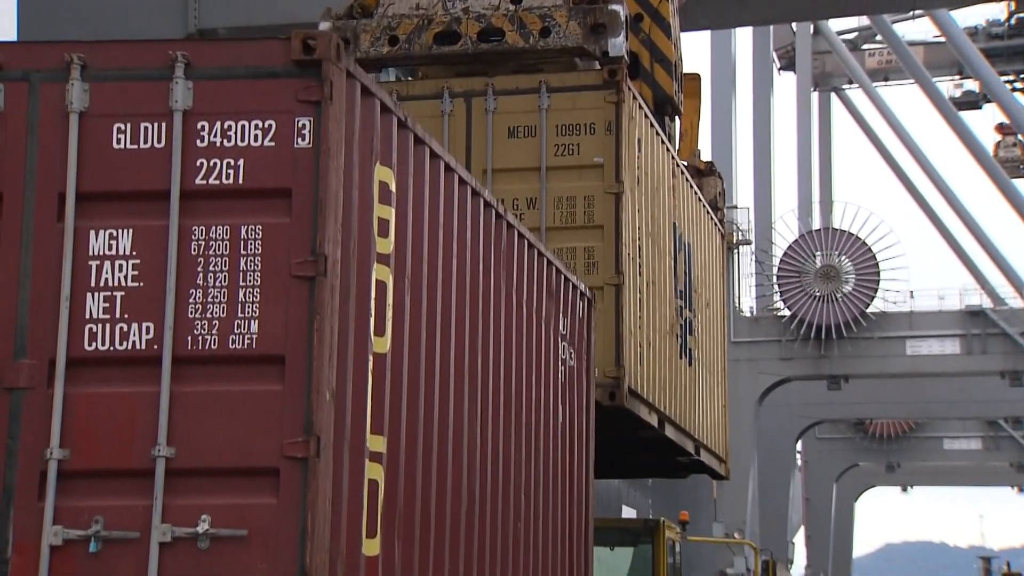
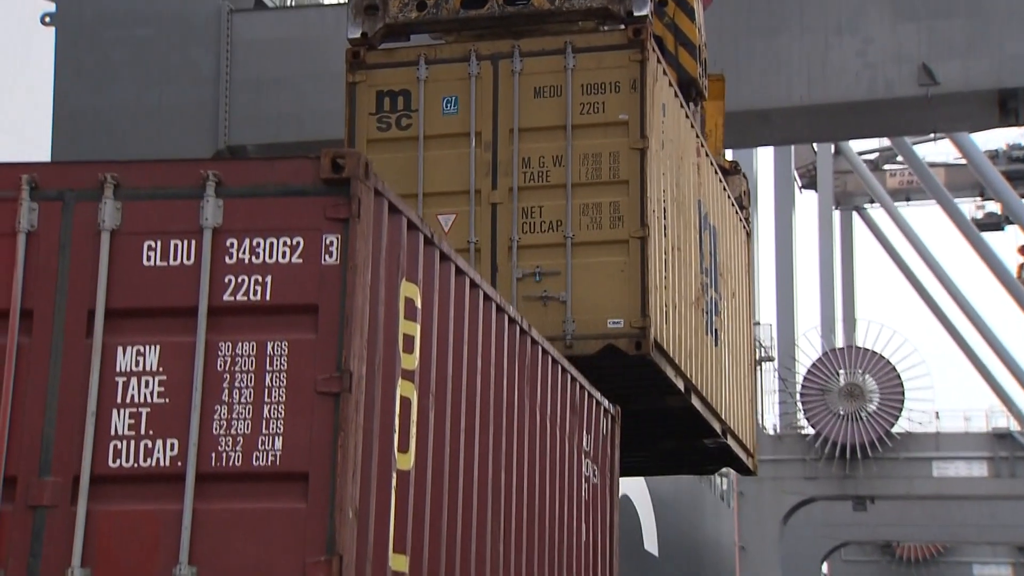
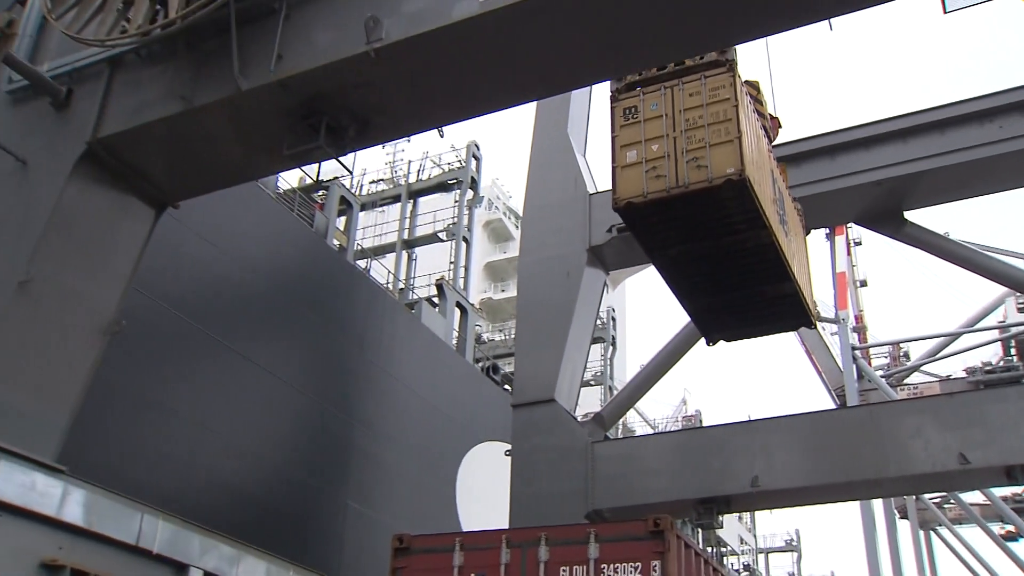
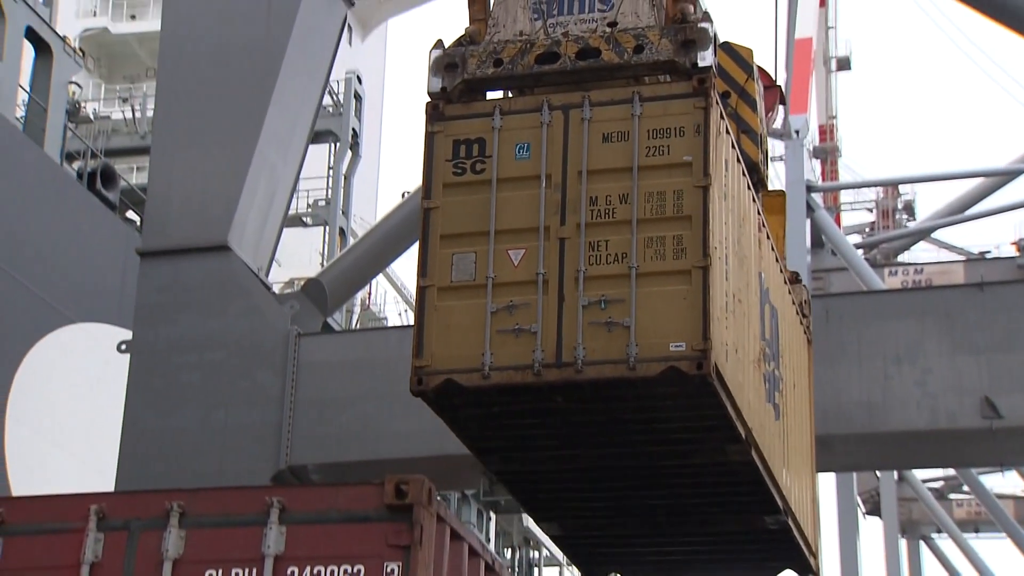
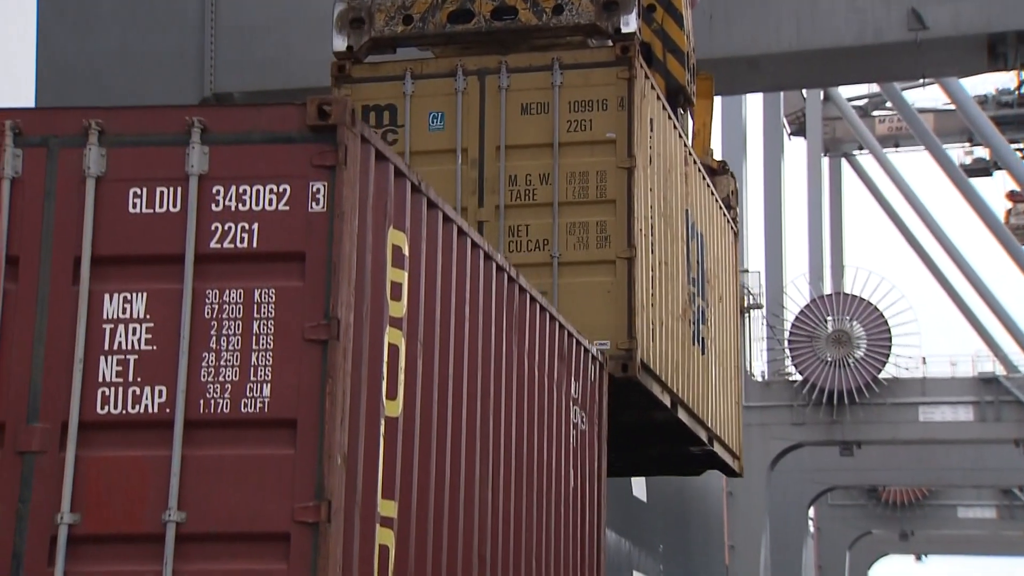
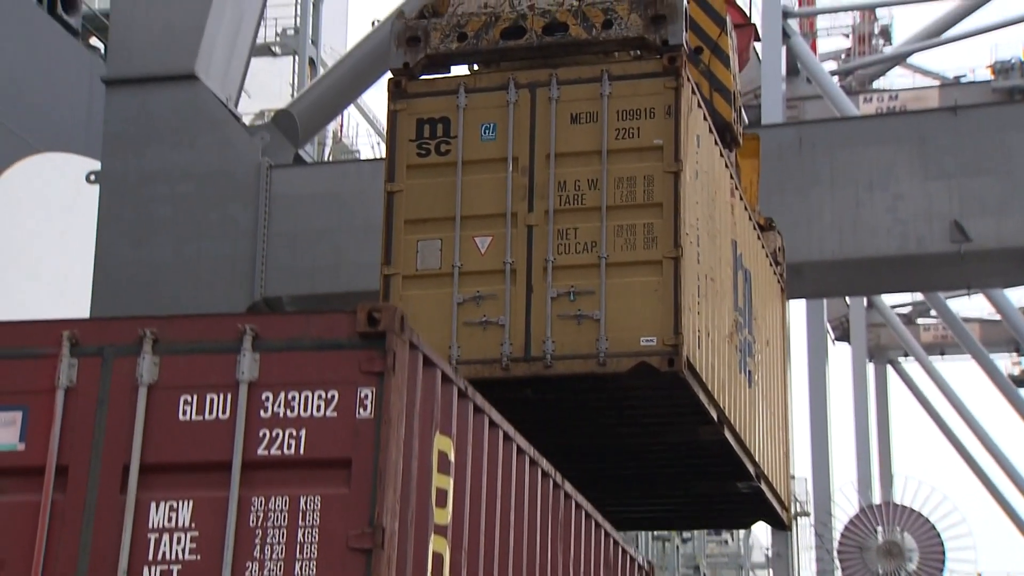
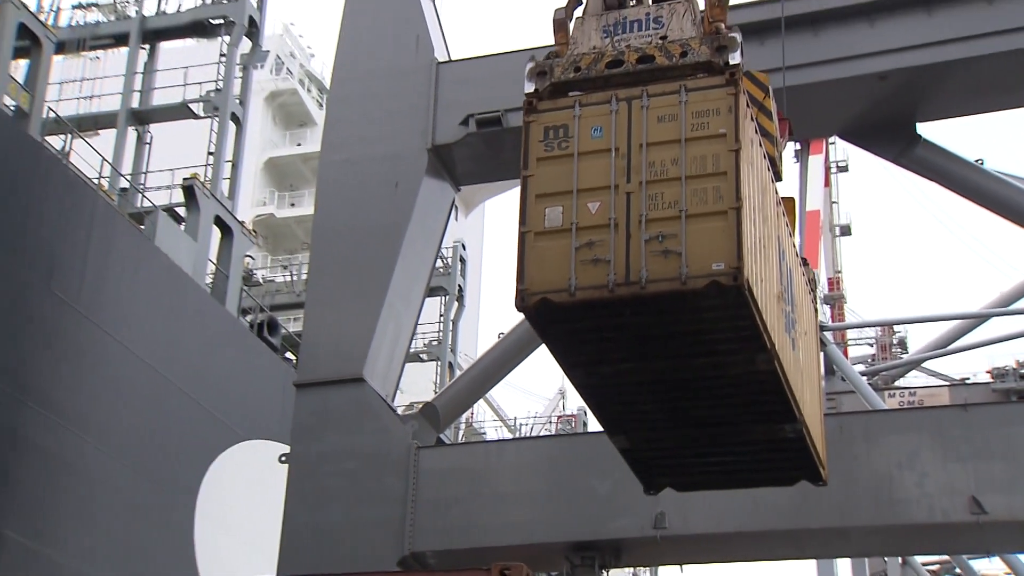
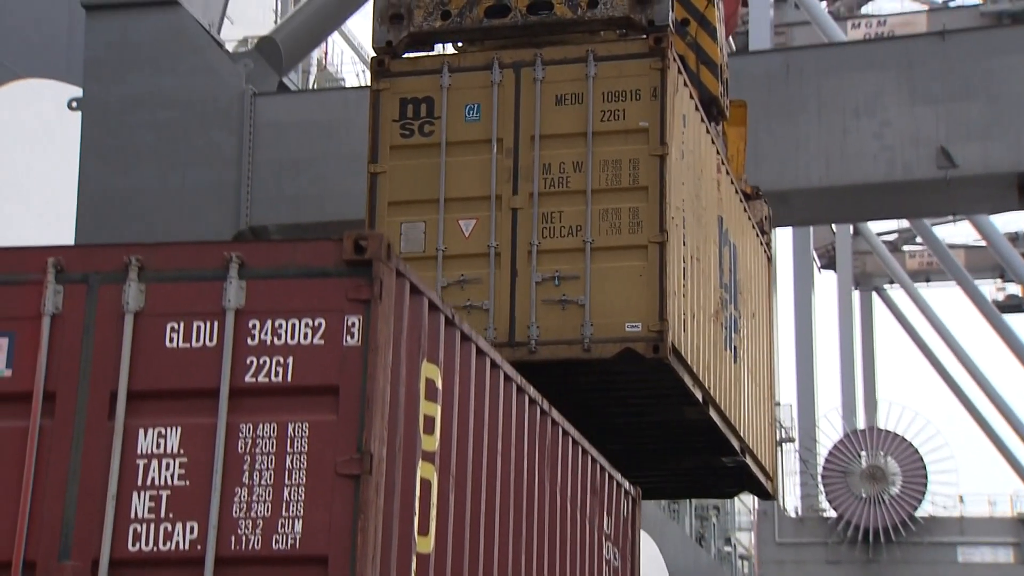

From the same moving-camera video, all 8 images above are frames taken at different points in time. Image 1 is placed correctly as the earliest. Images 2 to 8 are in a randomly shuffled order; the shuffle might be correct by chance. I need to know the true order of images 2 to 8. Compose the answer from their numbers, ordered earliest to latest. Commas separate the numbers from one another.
5, 2, 8, 6, 4, 7, 3
